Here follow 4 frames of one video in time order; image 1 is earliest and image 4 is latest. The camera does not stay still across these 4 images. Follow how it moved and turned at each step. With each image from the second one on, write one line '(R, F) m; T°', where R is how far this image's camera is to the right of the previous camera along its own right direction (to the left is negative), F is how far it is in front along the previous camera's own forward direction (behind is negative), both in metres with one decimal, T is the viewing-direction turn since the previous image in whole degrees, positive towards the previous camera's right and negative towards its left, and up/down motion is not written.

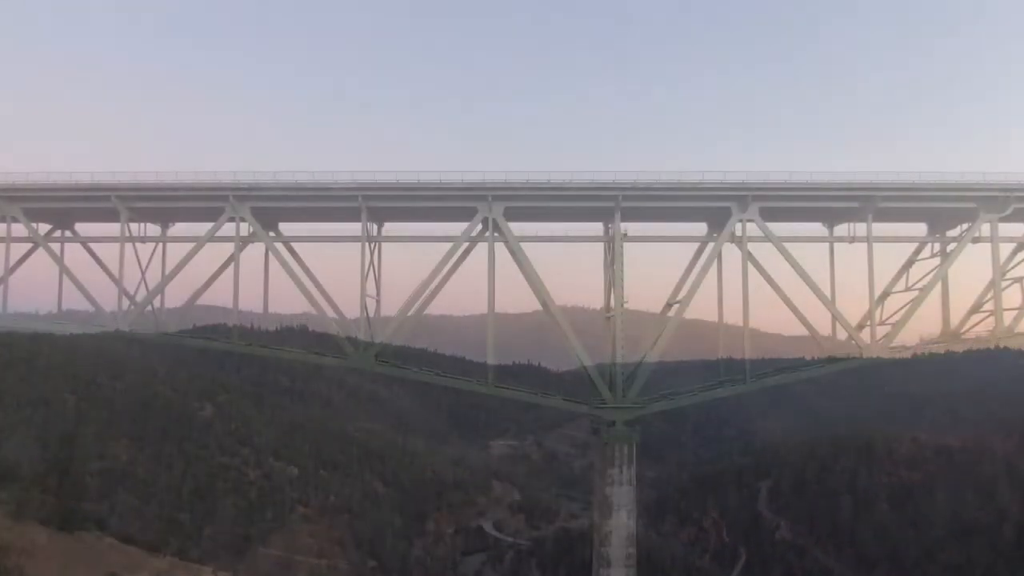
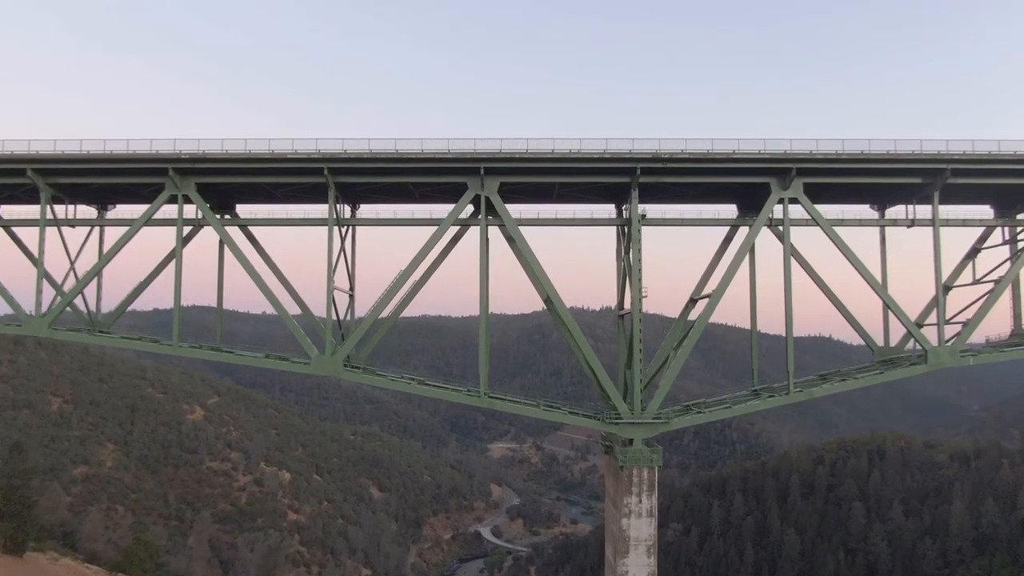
(0.0, +2.7) m; 0°
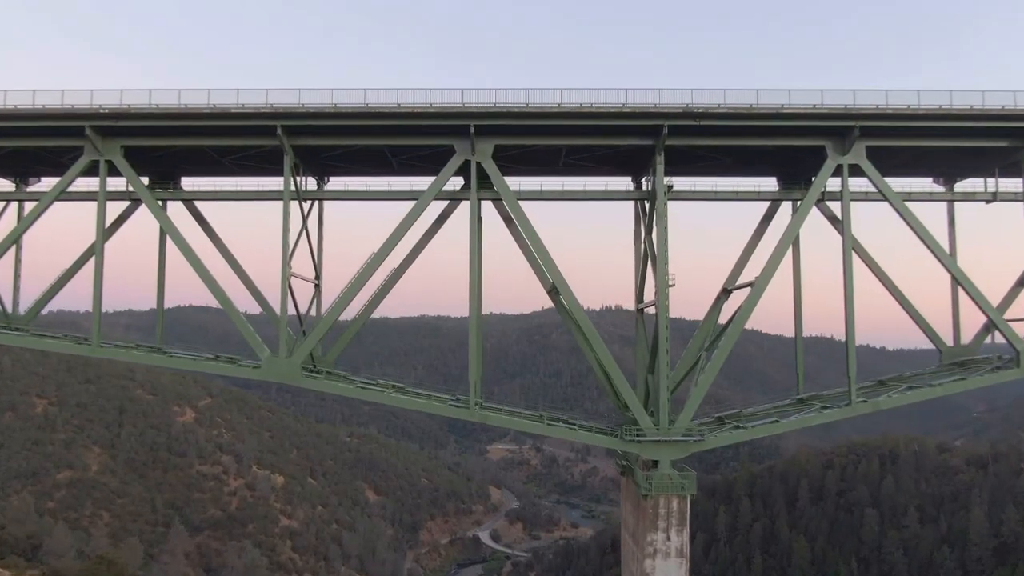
(0.0, +2.5) m; 0°
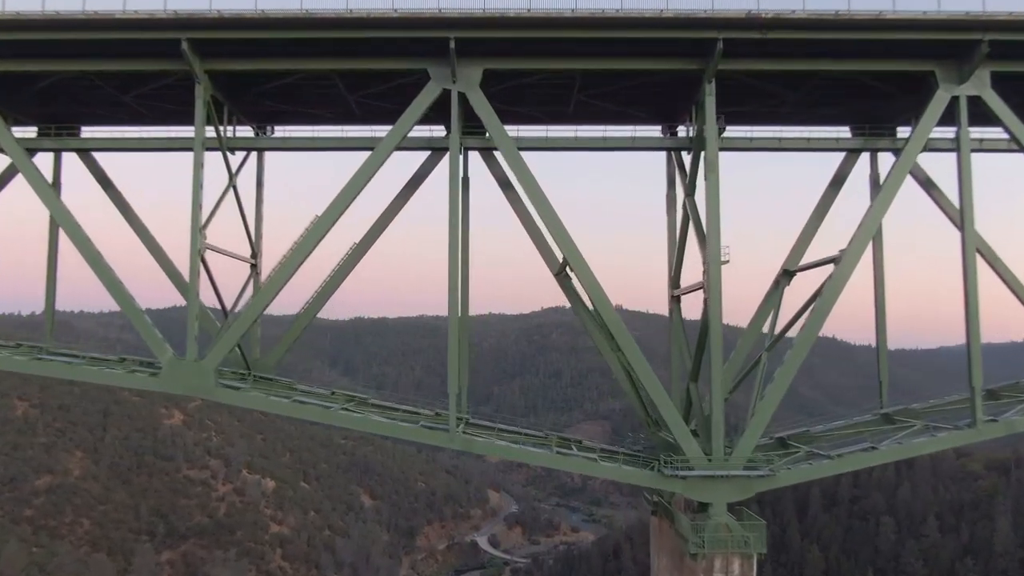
(0.0, +2.9) m; 0°
